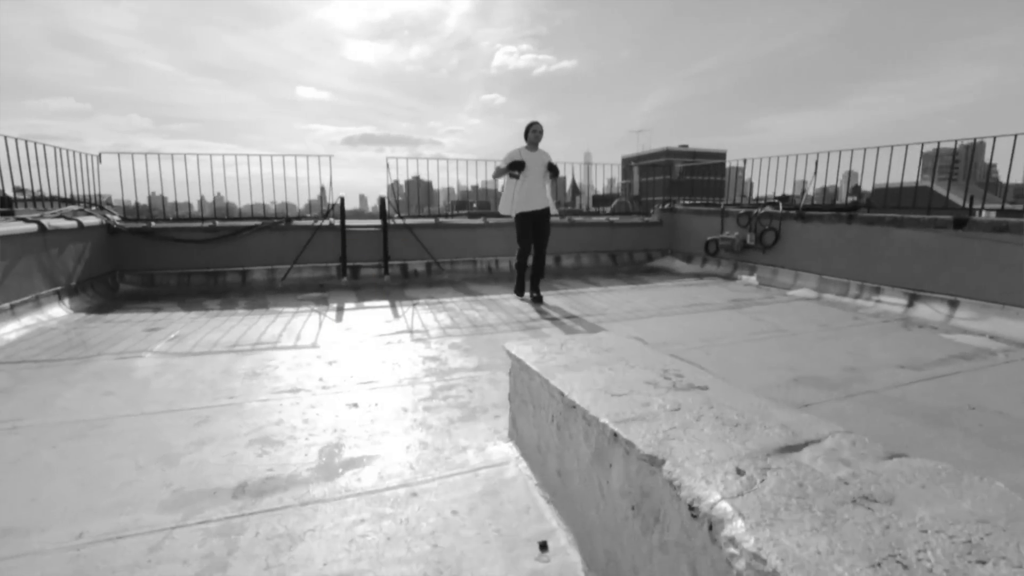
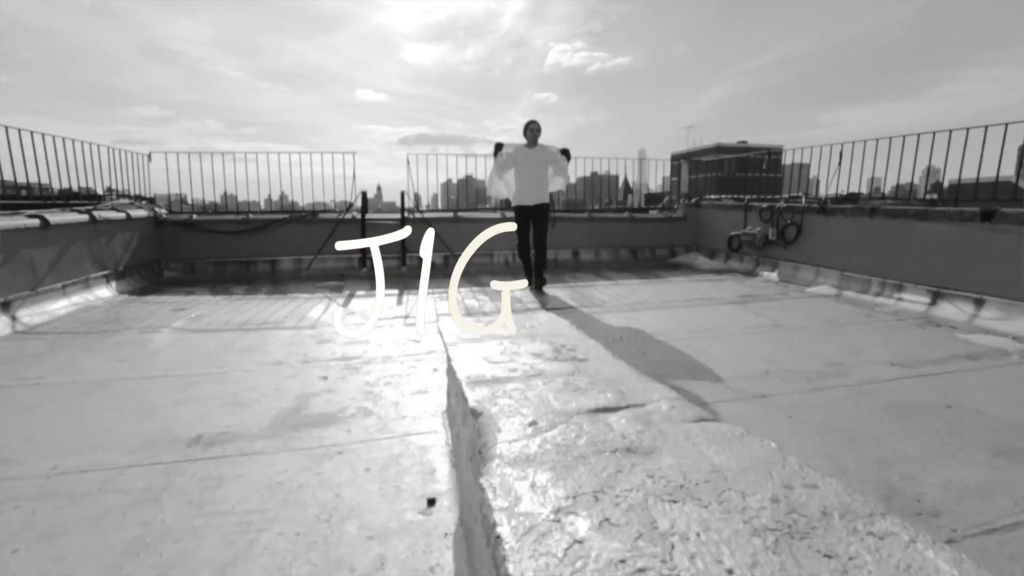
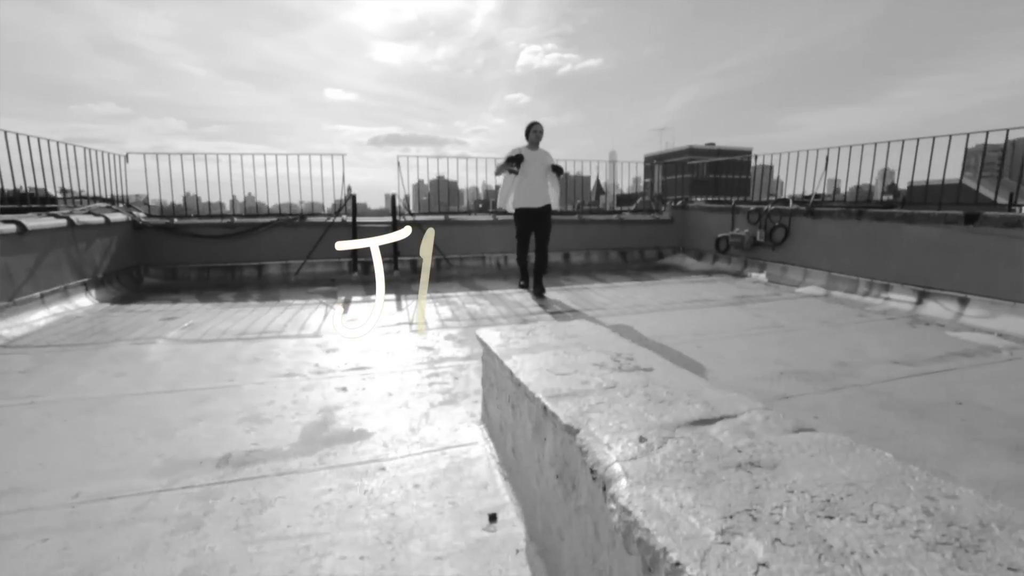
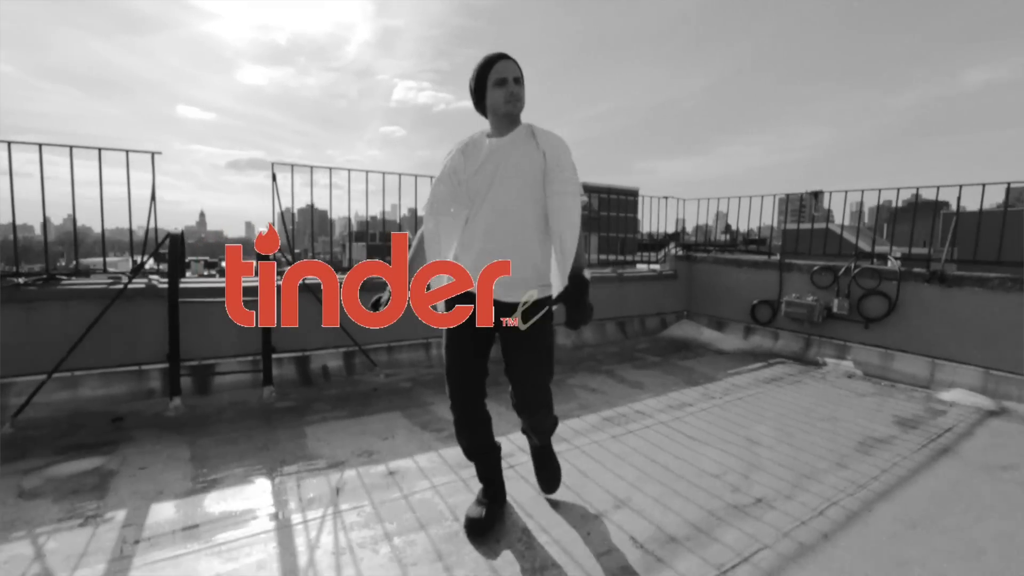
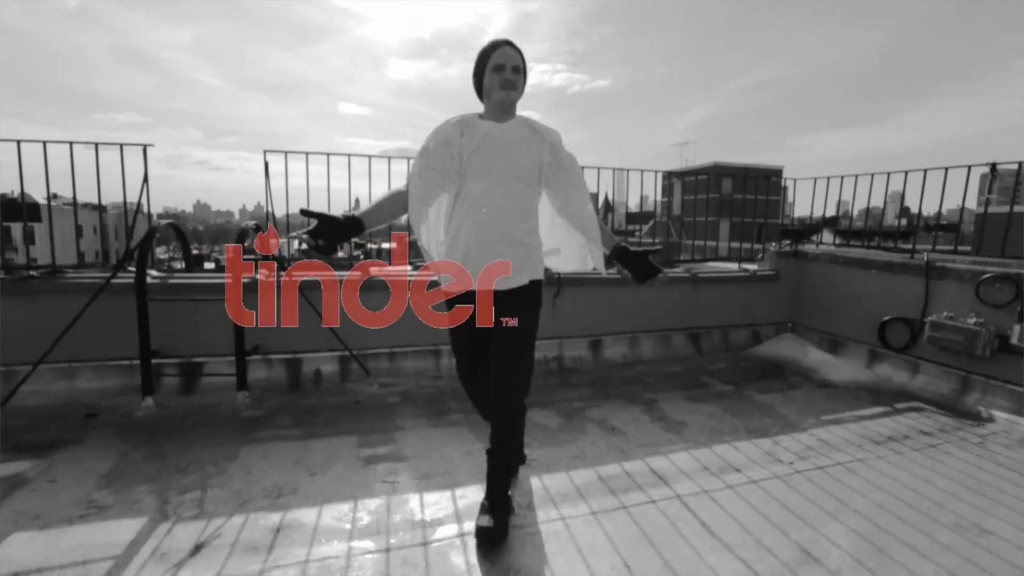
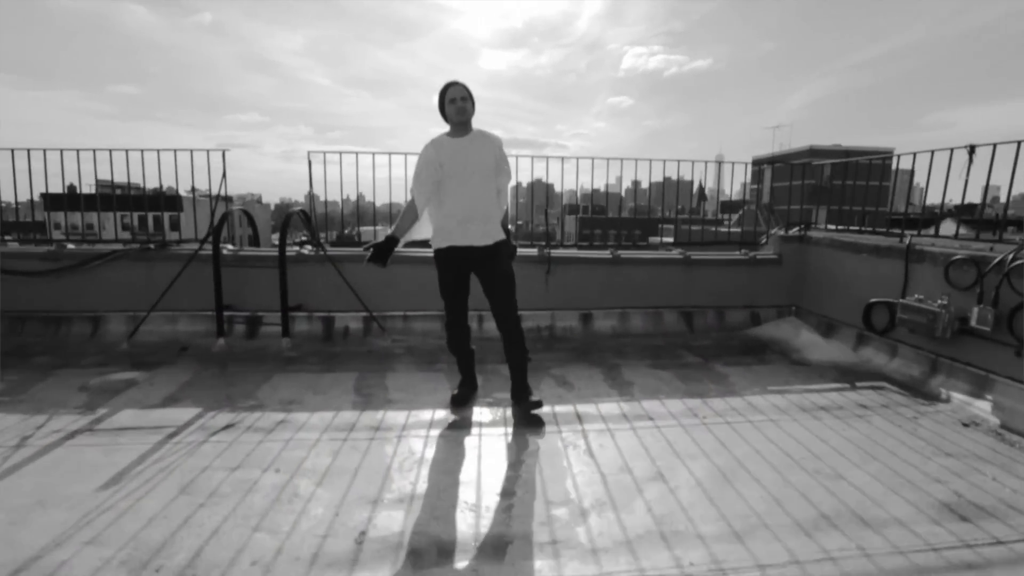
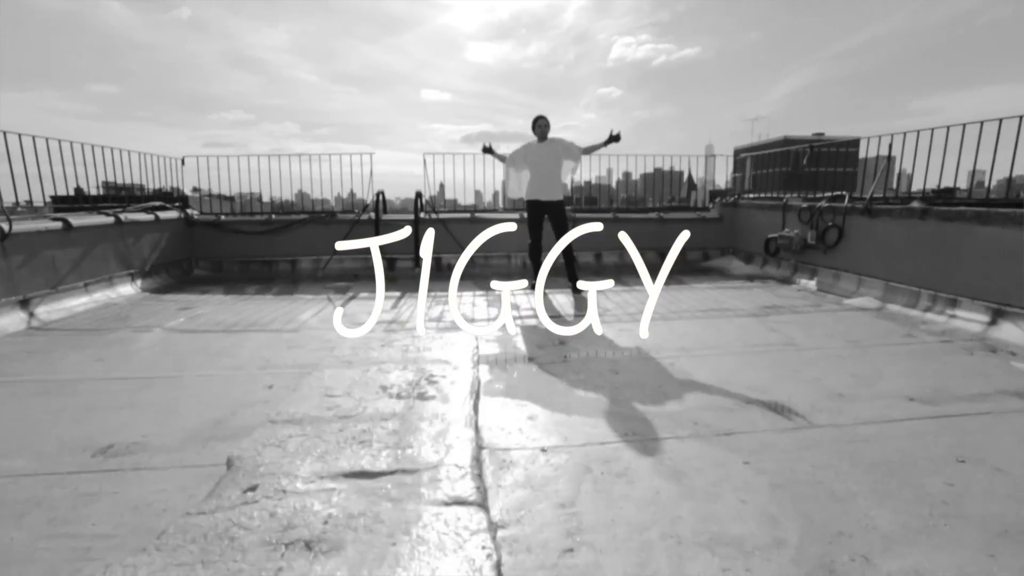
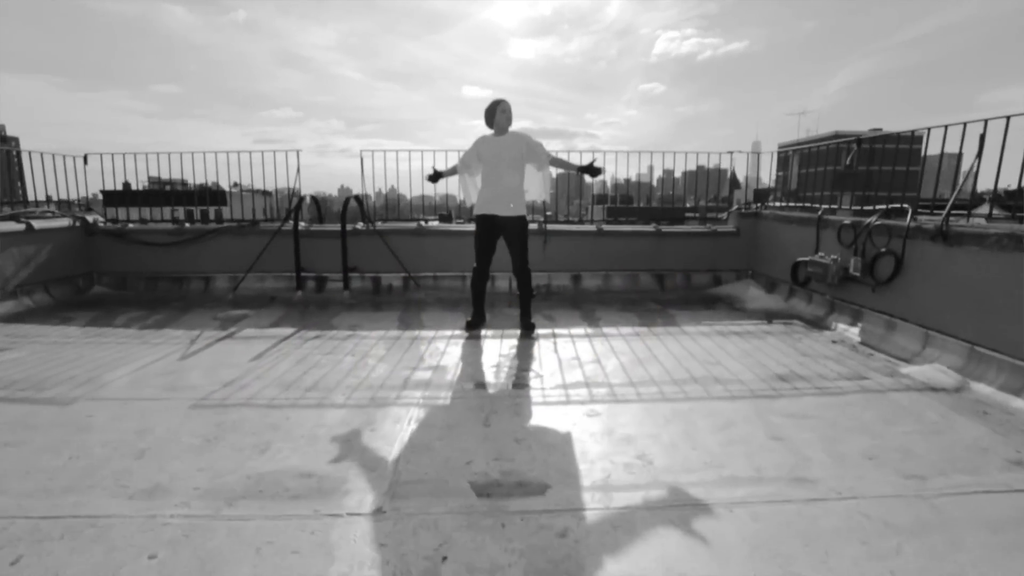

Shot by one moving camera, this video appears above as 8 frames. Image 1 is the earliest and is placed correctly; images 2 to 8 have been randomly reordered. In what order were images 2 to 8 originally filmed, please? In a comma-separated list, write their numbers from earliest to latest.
3, 2, 7, 8, 6, 5, 4
